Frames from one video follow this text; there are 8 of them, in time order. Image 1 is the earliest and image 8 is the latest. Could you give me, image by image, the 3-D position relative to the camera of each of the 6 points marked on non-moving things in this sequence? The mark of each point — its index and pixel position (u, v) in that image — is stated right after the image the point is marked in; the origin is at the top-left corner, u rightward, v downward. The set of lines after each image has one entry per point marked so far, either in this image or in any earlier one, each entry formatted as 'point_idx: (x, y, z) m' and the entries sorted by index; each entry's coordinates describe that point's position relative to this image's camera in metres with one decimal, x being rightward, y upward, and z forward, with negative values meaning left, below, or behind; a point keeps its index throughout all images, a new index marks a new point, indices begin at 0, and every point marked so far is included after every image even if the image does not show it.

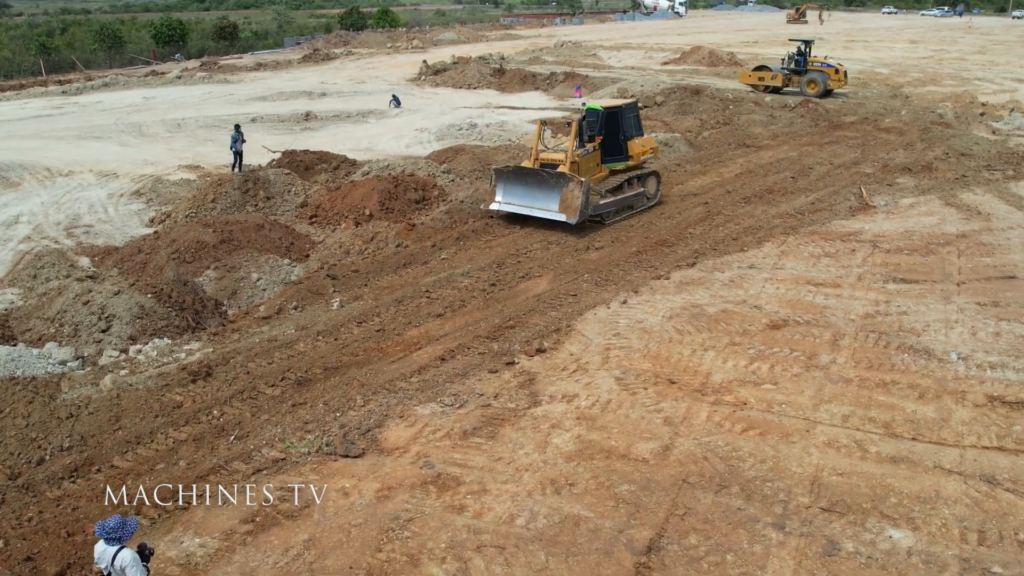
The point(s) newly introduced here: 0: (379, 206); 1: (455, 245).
0: (-2.4, +1.5, +13.6) m
1: (-0.9, +0.7, +11.8) m
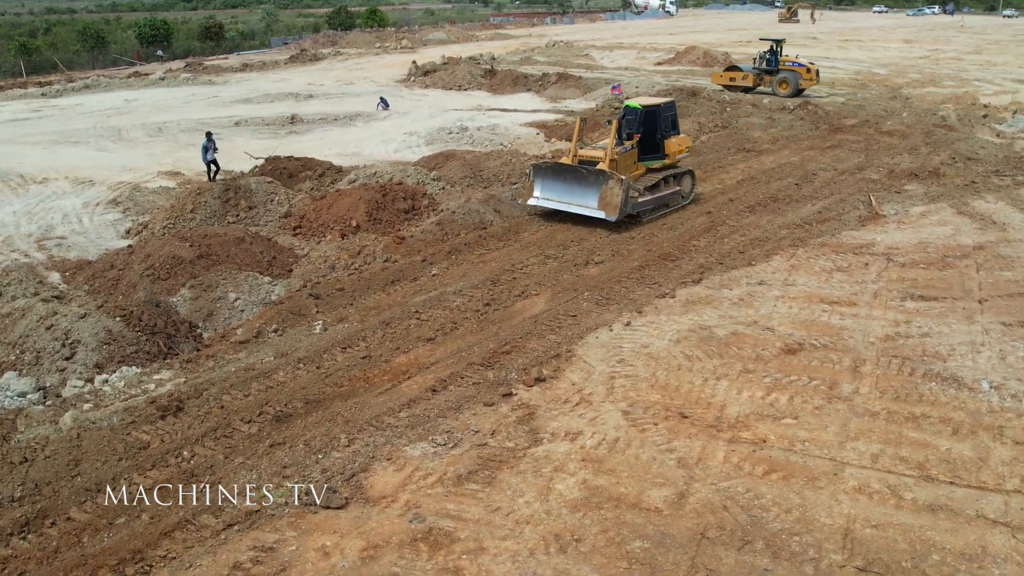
0: (-2.5, +1.3, +12.9) m
1: (-1.0, +0.5, +11.2) m
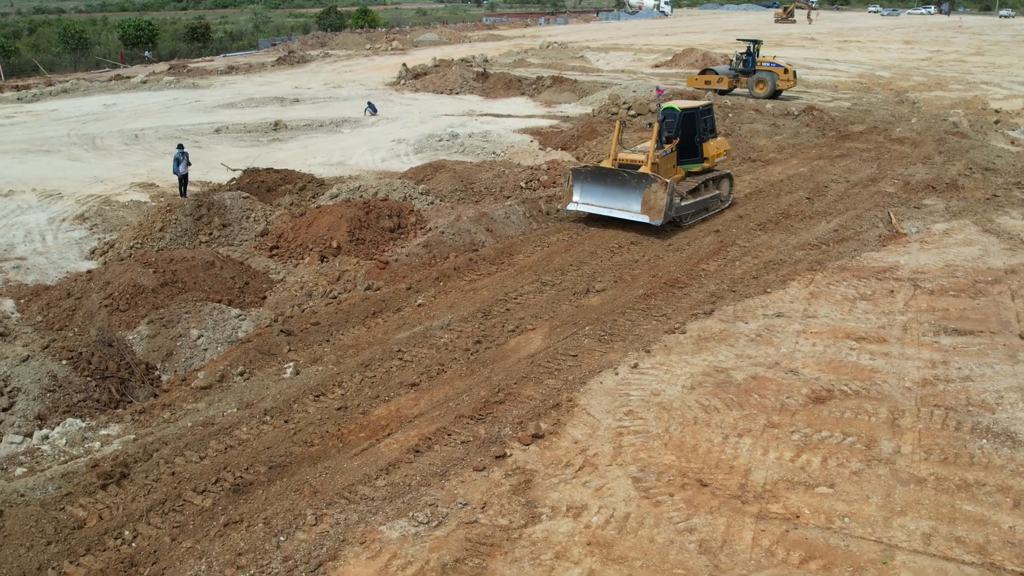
0: (-2.7, +0.9, +11.9) m
1: (-1.1, 0.0, +10.3) m
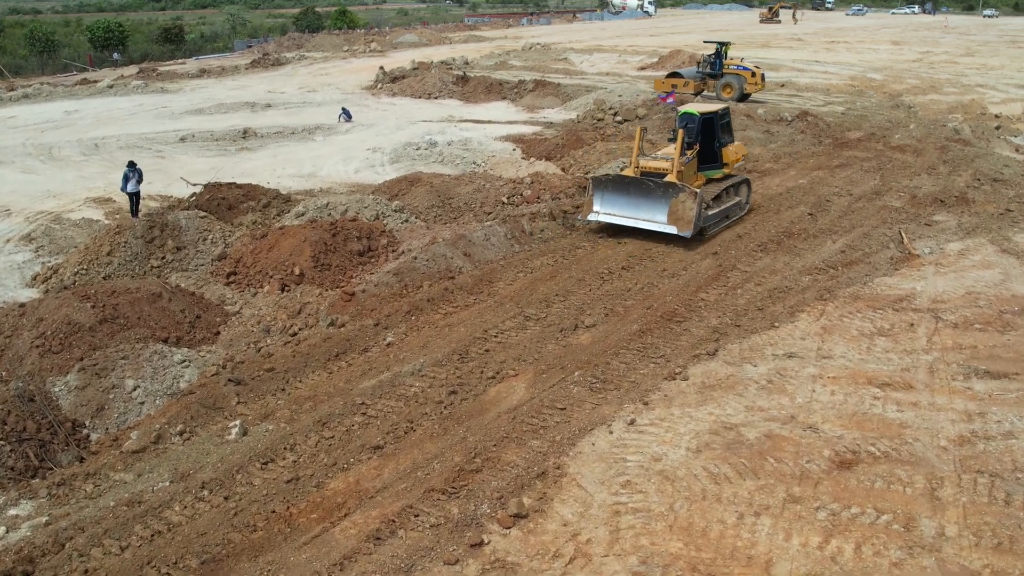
0: (-2.9, +0.4, +10.9) m
1: (-1.3, -0.4, +9.2) m
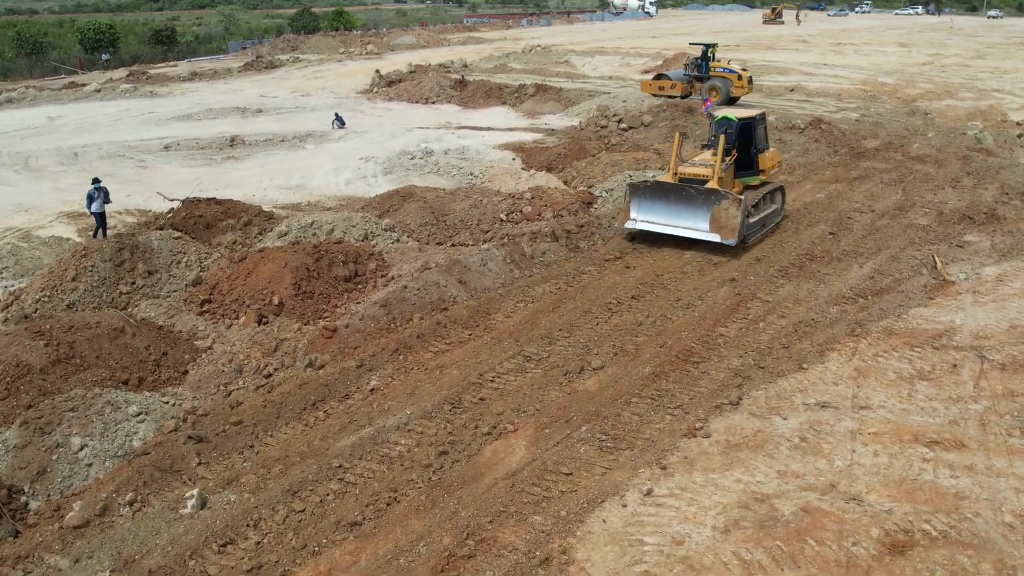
0: (-3.0, 0.0, +9.9) m
1: (-1.3, -0.8, +8.3) m
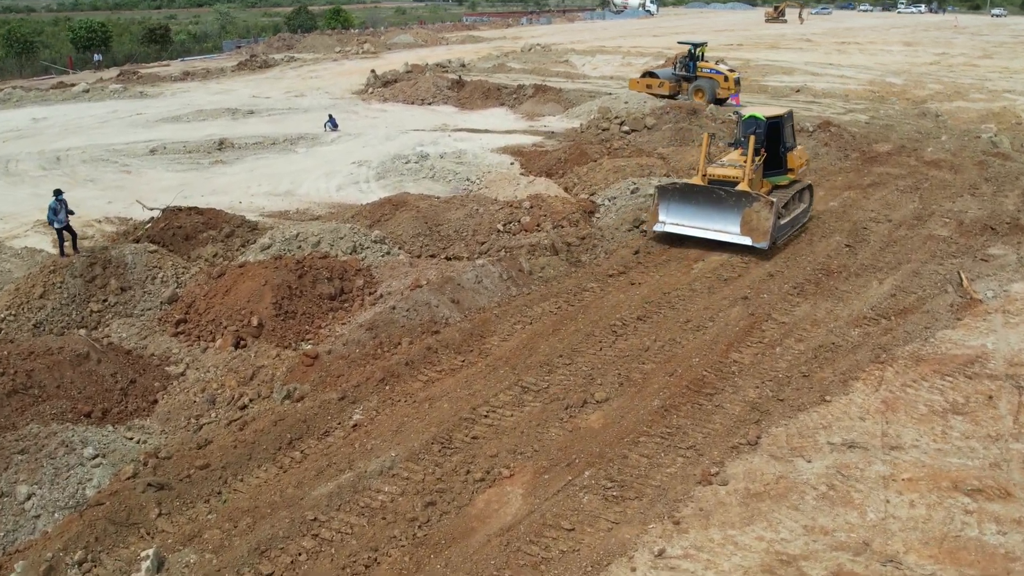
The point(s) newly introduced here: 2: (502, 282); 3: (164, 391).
0: (-3.0, -0.3, +9.3) m
1: (-1.4, -1.1, +7.6) m
2: (-0.1, +0.1, +9.9) m
3: (-3.9, -1.1, +8.3) m
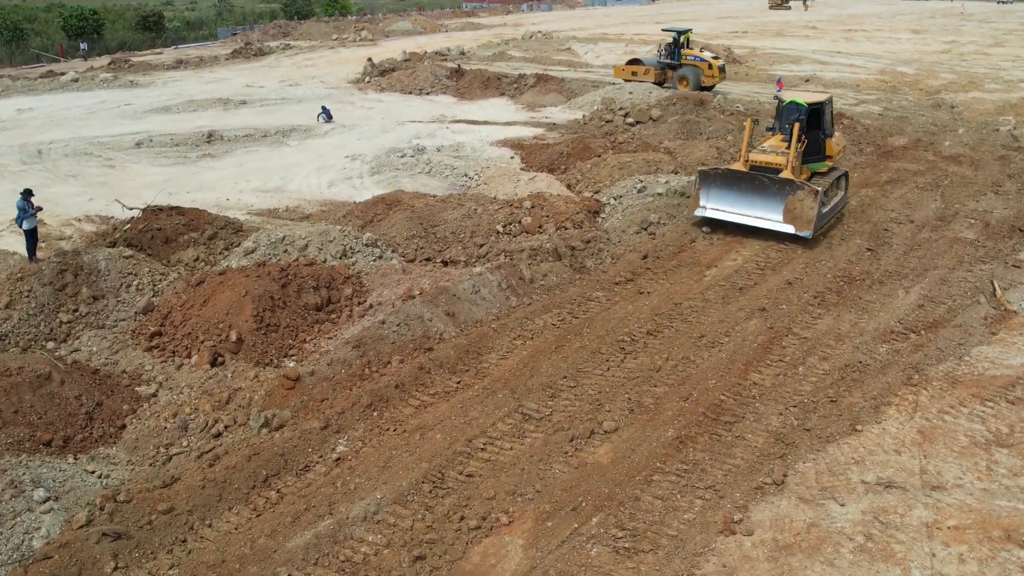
0: (-3.0, -0.4, +8.6) m
1: (-1.4, -1.2, +7.0) m
2: (-0.1, 0.0, +9.2) m
3: (-3.9, -1.3, +7.6) m
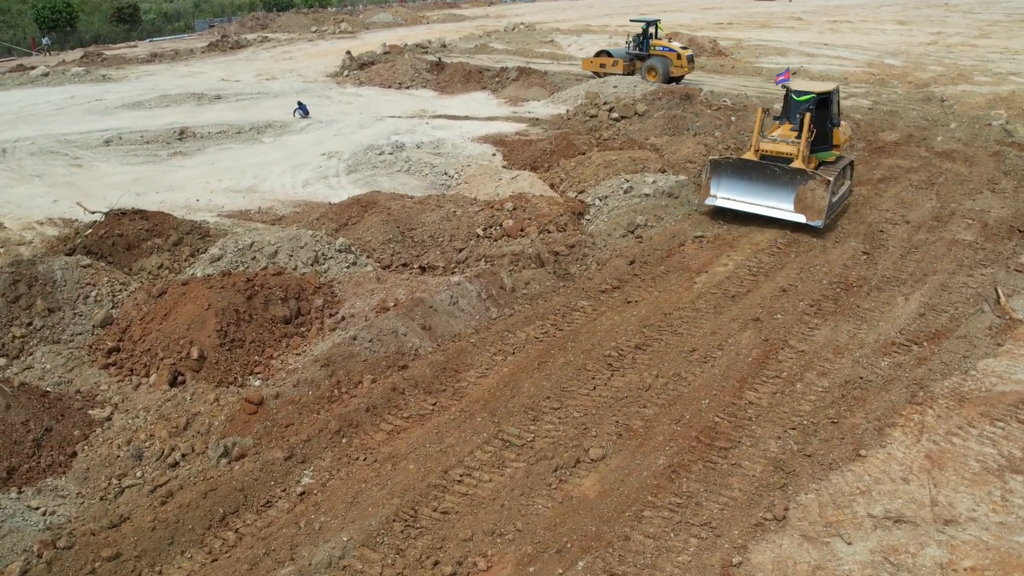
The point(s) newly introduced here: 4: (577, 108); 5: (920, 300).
0: (-3.2, -0.6, +8.0) m
1: (-1.6, -1.4, +6.4) m
2: (-0.4, -0.2, +8.7) m
3: (-4.1, -1.5, +7.1) m
4: (+1.7, +4.7, +19.2) m
5: (+4.9, -0.2, +8.9) m
